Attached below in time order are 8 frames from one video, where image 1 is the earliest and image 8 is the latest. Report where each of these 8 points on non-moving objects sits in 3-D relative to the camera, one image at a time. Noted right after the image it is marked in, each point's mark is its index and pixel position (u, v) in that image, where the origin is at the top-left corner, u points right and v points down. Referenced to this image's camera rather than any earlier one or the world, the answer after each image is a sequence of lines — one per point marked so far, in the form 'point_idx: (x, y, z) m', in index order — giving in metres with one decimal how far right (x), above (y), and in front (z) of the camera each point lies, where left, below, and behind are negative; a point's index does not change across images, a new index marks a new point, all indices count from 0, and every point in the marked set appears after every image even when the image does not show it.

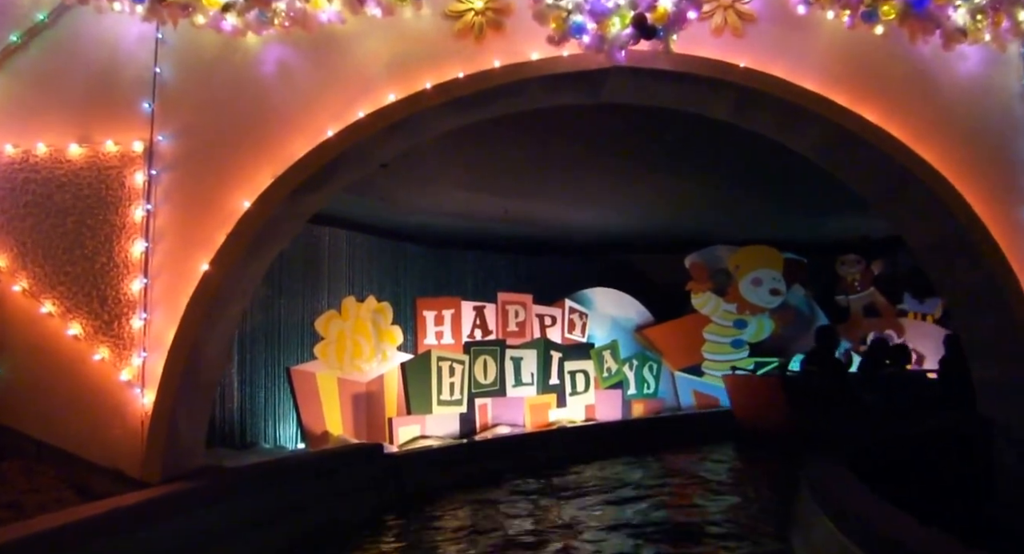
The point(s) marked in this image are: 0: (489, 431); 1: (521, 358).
0: (-0.3, -1.9, +8.7) m
1: (+0.1, -1.1, +9.4) m
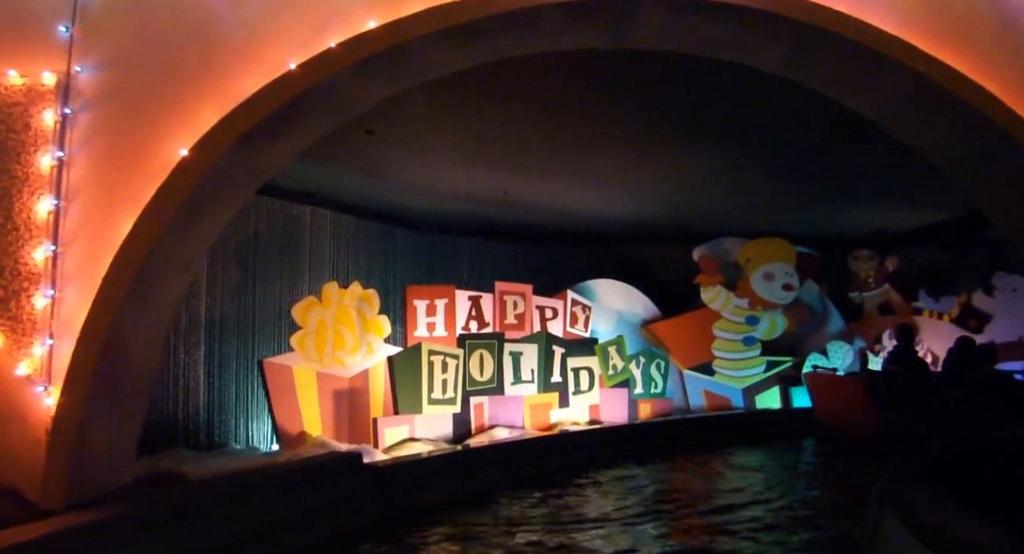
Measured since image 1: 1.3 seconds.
0: (-0.3, -1.7, +8.0) m
1: (+0.1, -0.9, +8.7) m
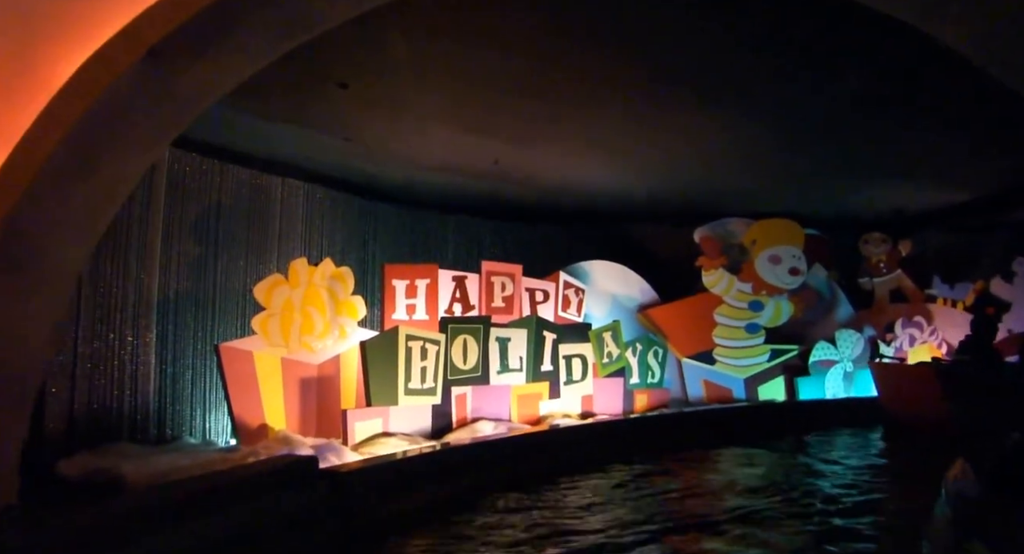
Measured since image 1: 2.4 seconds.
0: (-0.5, -1.5, +7.4) m
1: (0.0, -0.7, +8.1) m
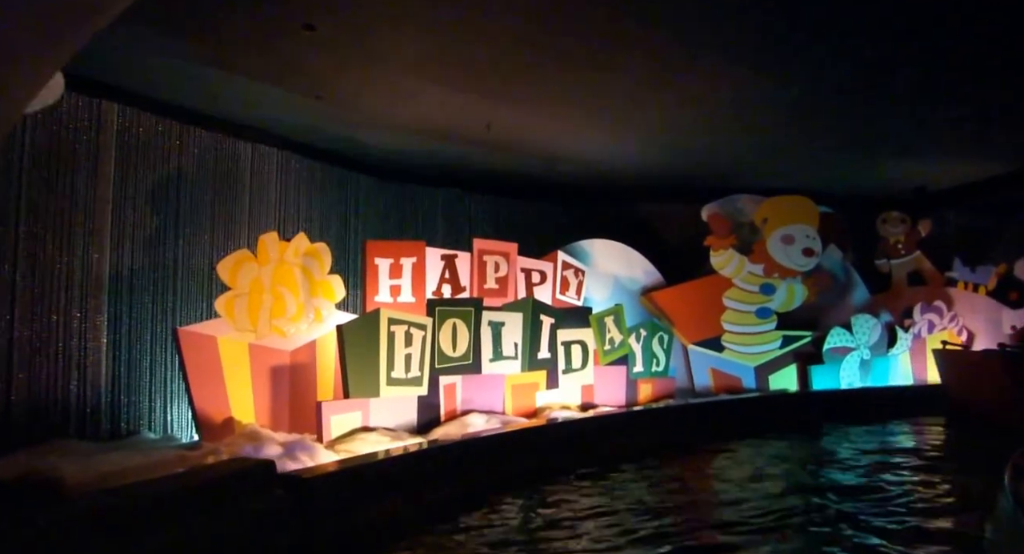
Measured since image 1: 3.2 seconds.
0: (-0.5, -1.3, +6.8) m
1: (-0.1, -0.5, +7.5) m
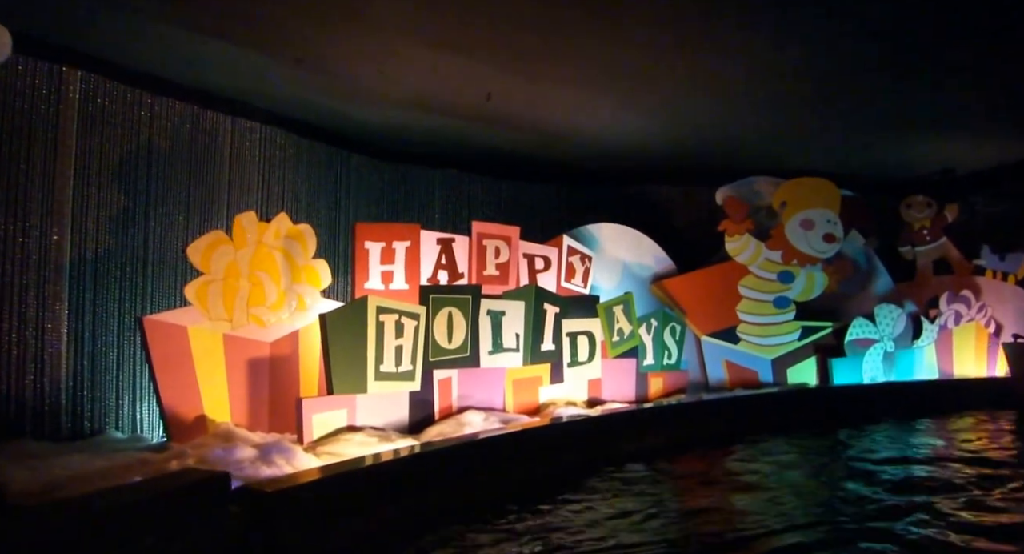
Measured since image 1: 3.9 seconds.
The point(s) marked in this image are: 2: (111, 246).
0: (-0.5, -1.2, +6.3) m
1: (-0.1, -0.3, +7.0) m
2: (-2.5, +0.2, +4.6) m
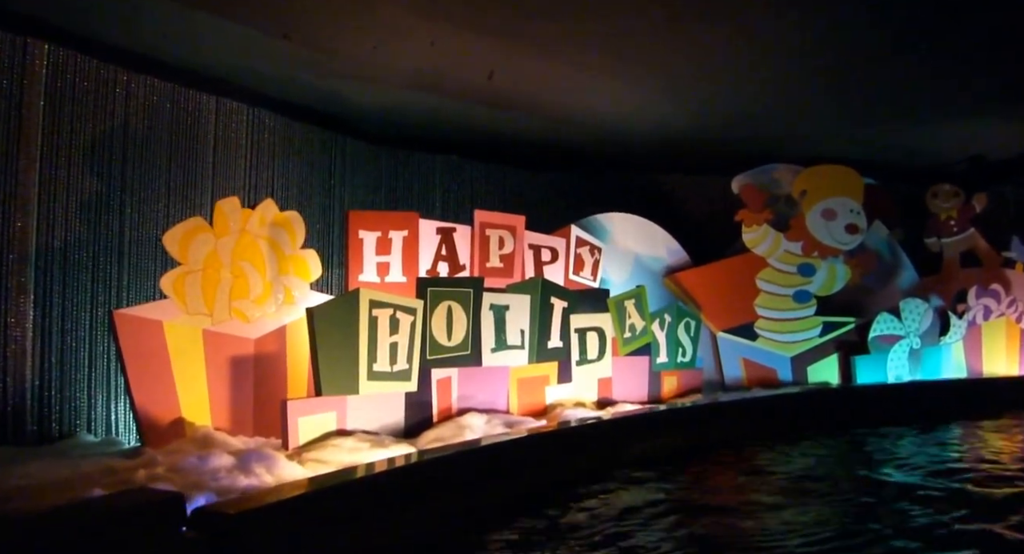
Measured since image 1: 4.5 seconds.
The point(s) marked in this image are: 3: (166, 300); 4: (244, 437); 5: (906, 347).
0: (-0.5, -1.1, +5.9) m
1: (0.0, -0.3, +6.6) m
2: (-2.5, +0.3, +4.2) m
3: (-2.2, -0.1, +4.6) m
4: (-1.7, -1.0, +4.8) m
5: (+4.6, -0.8, +8.5) m
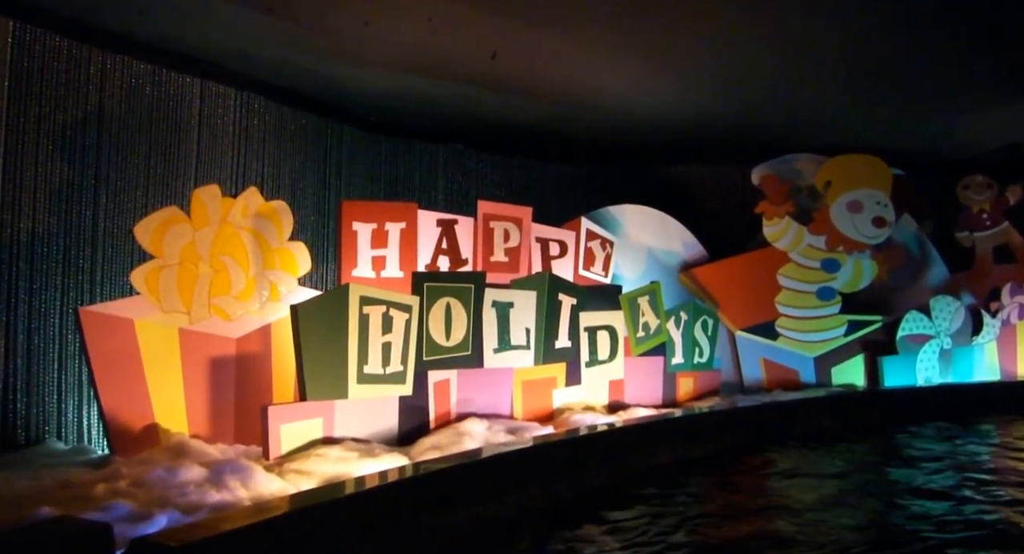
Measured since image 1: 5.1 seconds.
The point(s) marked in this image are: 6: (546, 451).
0: (-0.4, -1.1, +5.5) m
1: (0.0, -0.2, +6.2) m
2: (-2.5, +0.3, +3.9) m
3: (-2.2, -0.1, +4.3) m
4: (-1.7, -1.0, +4.5) m
5: (+4.7, -0.8, +8.1) m
6: (+0.2, -1.0, +4.5) m
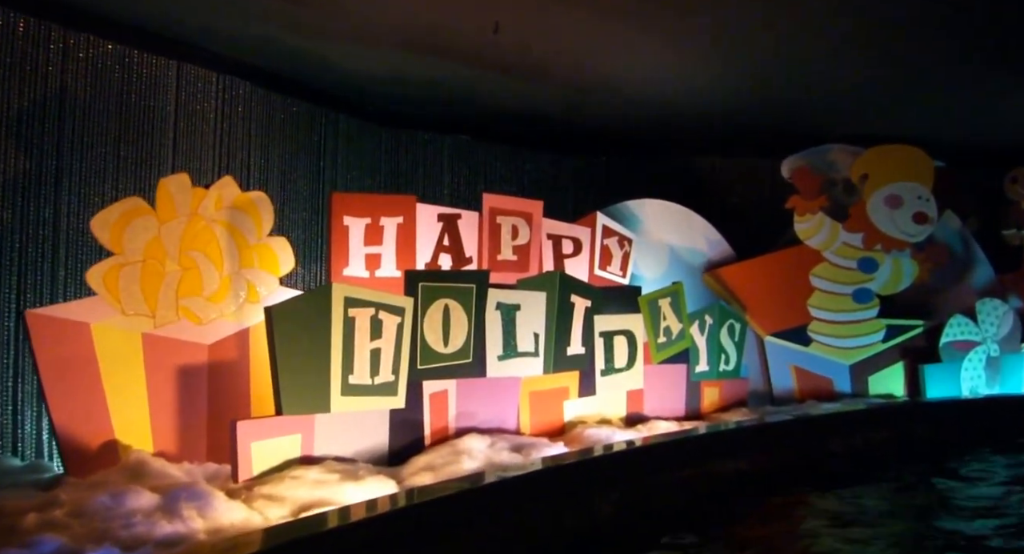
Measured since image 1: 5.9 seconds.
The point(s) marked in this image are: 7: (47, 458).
0: (-0.4, -1.1, +5.1) m
1: (+0.1, -0.2, +5.7) m
2: (-2.5, +0.3, +3.5) m
3: (-2.1, -0.1, +3.8) m
4: (-1.7, -1.0, +4.0) m
5: (+4.8, -0.8, +7.5) m
6: (+0.2, -1.0, +4.1) m
7: (-2.3, -0.9, +3.6) m
